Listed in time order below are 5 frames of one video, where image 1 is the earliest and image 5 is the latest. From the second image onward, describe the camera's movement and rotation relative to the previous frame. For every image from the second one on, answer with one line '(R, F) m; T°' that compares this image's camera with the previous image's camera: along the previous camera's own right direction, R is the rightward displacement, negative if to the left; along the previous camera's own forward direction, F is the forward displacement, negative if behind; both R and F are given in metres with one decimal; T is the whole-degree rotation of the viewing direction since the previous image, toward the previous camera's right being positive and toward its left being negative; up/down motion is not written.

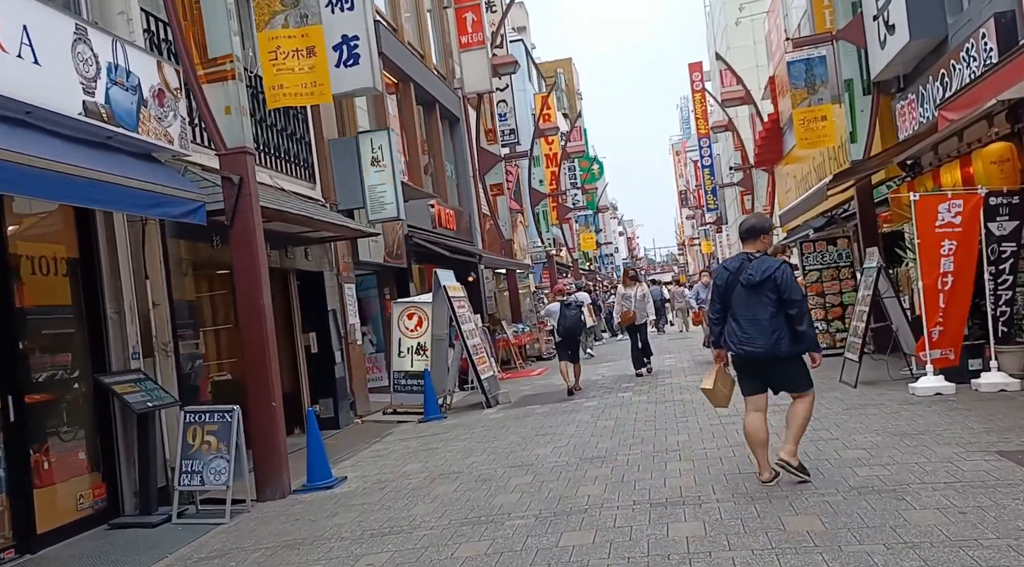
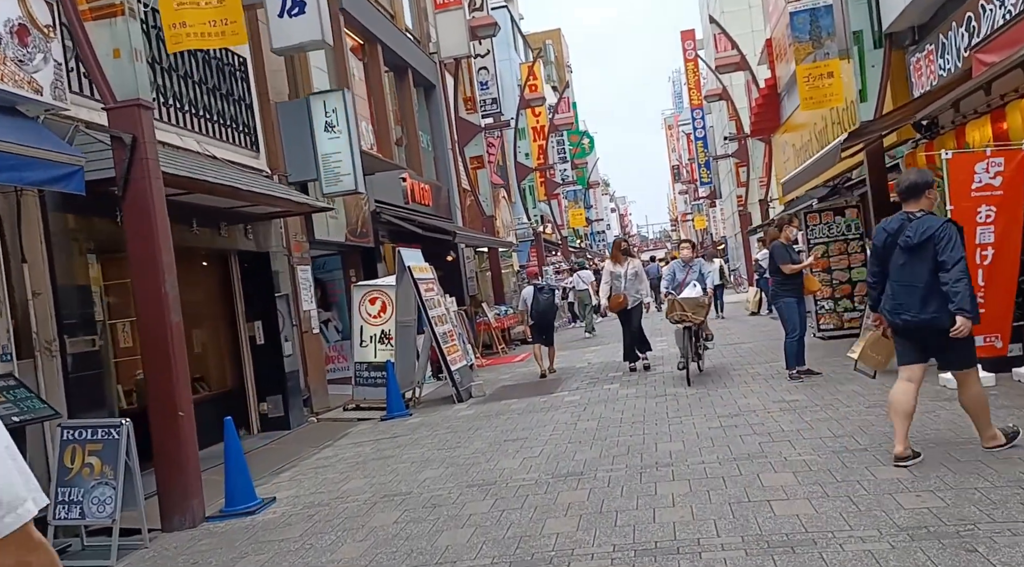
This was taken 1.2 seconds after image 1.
(+0.3, +1.3) m; 0°
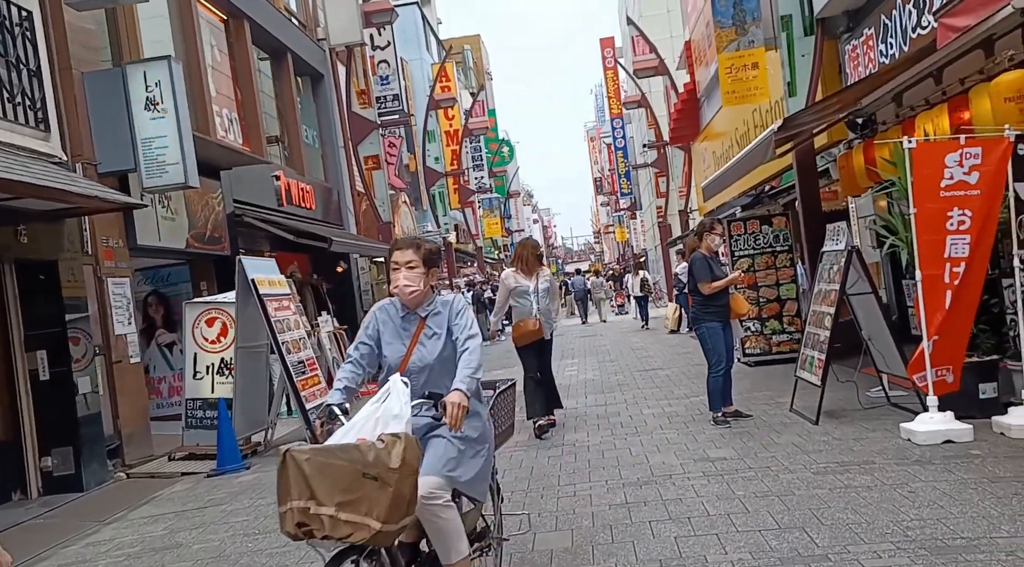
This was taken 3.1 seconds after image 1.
(+0.6, +1.9) m; +5°
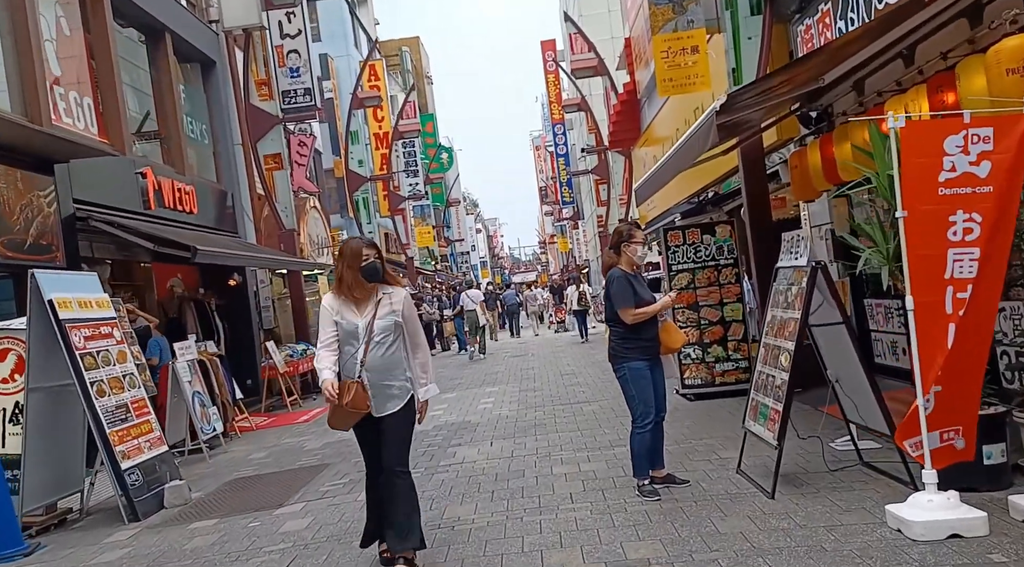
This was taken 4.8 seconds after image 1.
(+0.6, +1.8) m; +4°
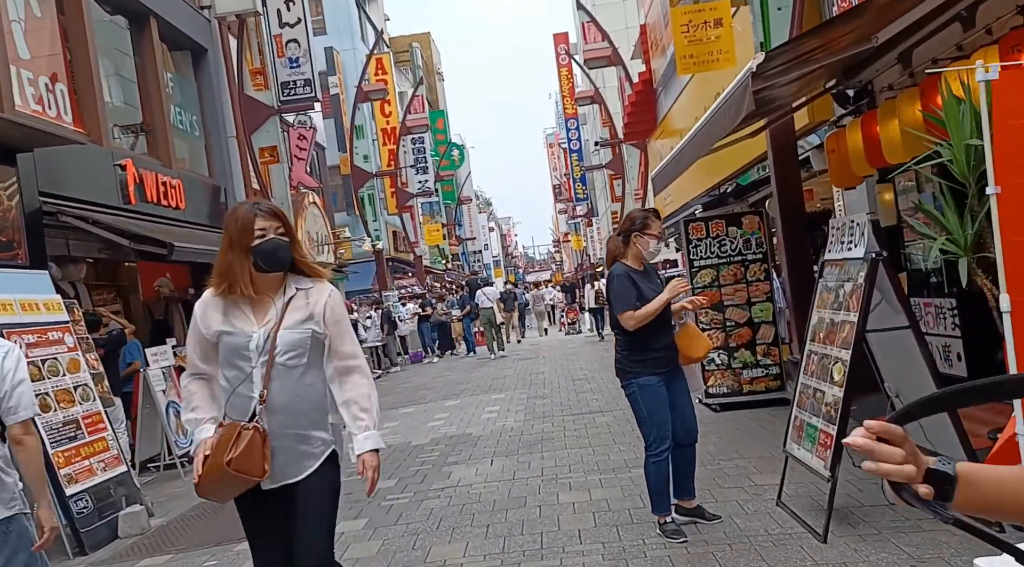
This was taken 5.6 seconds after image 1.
(+0.1, +0.9) m; -1°
